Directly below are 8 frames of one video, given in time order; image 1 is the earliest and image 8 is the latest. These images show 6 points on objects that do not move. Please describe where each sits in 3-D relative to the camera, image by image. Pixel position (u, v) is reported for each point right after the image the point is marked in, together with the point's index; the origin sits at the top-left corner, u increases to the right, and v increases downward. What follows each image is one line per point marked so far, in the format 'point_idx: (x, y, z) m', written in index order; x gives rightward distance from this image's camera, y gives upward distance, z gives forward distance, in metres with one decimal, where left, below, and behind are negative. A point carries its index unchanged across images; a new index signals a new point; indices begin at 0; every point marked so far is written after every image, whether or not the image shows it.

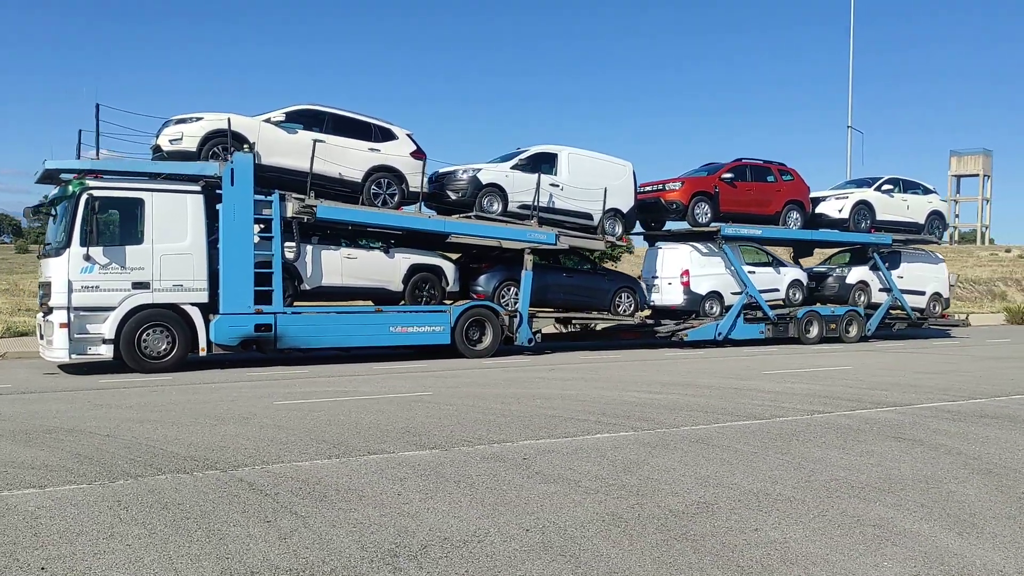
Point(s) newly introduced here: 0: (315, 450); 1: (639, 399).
0: (-1.5, -1.2, +7.0) m
1: (+1.4, -1.2, +10.2) m
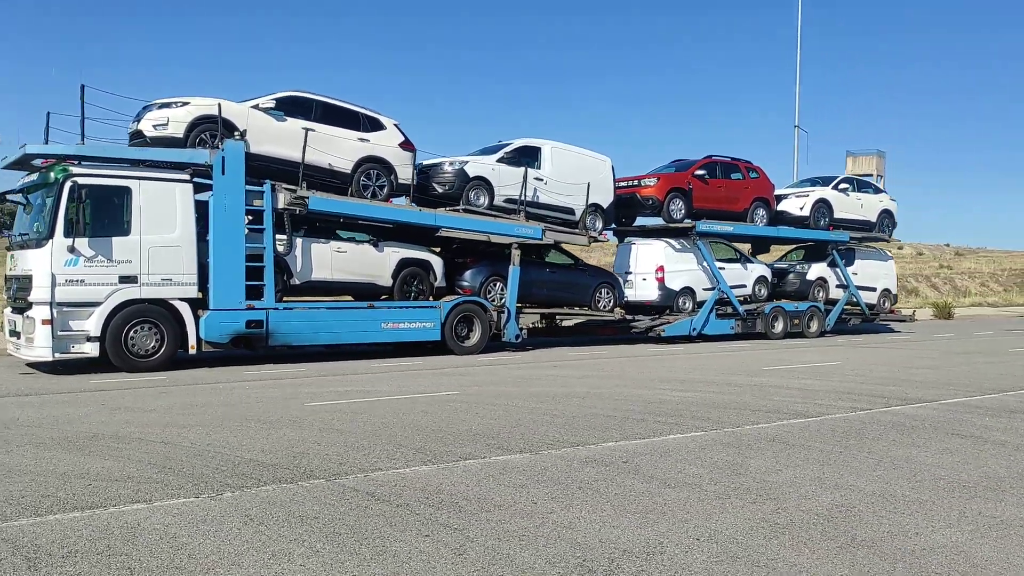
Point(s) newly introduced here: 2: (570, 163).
0: (-0.8, -1.2, +6.7) m
1: (+1.8, -1.2, +10.2) m
2: (+1.1, +2.4, +17.3) m
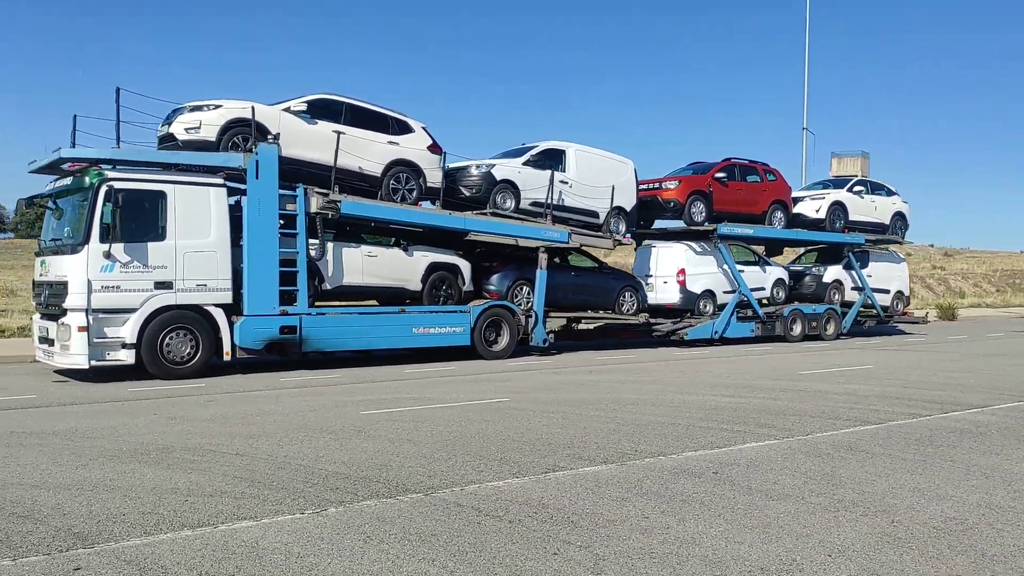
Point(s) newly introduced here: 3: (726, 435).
0: (-0.1, -1.3, +6.6) m
1: (+2.4, -1.3, +10.1) m
2: (+1.5, +2.3, +17.2) m
3: (+1.9, -1.3, +8.0) m
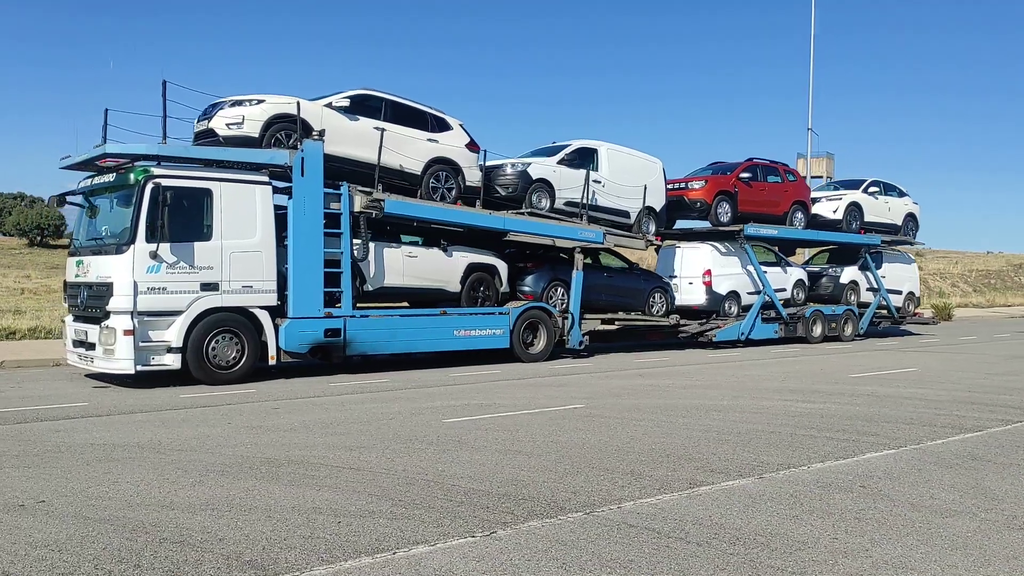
0: (+0.8, -1.3, +6.3) m
1: (+3.2, -1.3, +9.9) m
2: (+2.1, +2.3, +17.0) m
3: (+2.8, -1.3, +7.8) m
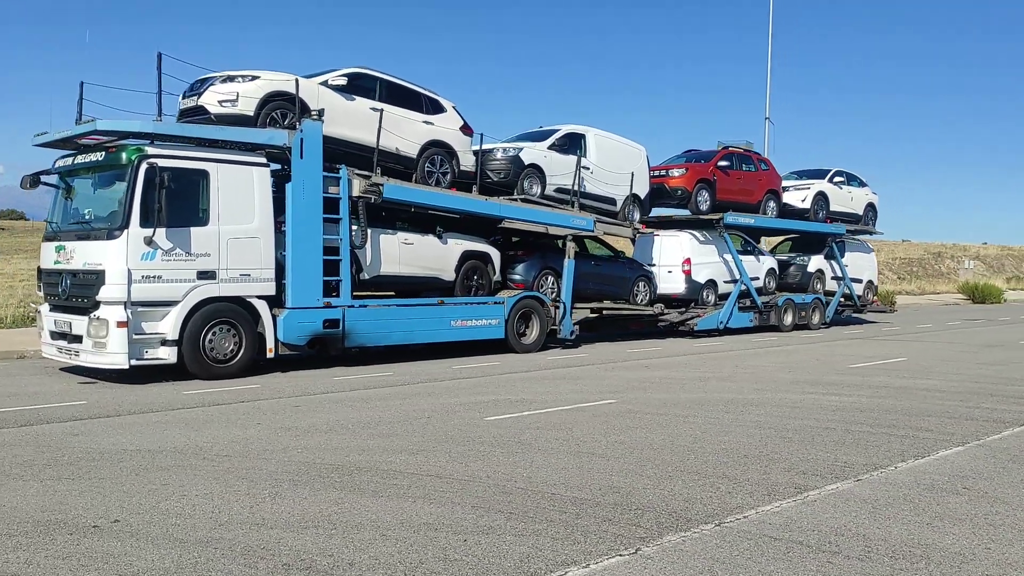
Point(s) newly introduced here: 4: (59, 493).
0: (+1.5, -1.3, +6.0) m
1: (+3.5, -1.2, +9.8) m
2: (+1.9, +2.5, +16.7) m
3: (+3.3, -1.3, +7.7) m
4: (-2.8, -1.3, +5.6) m
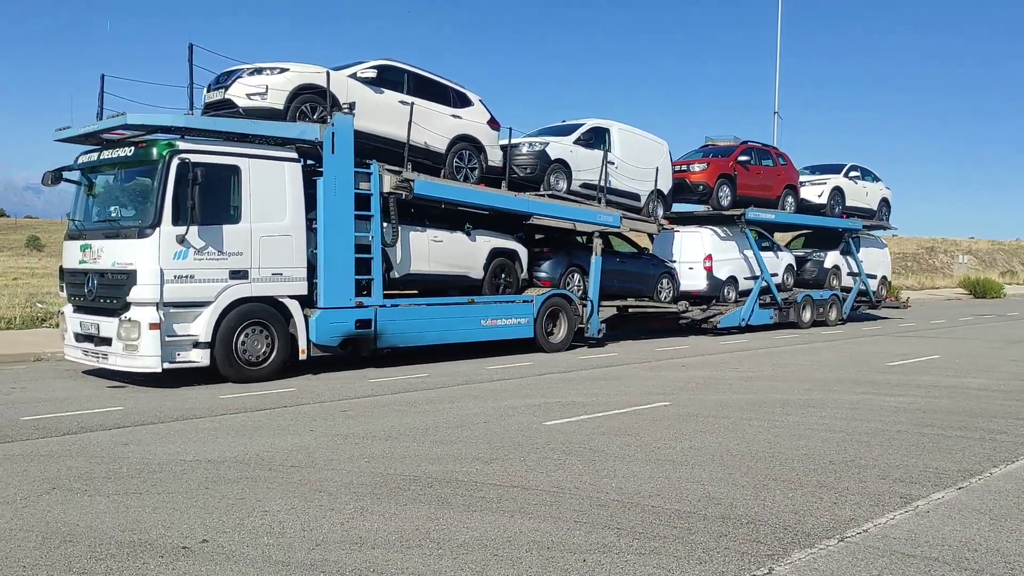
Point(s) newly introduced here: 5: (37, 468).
0: (+2.0, -1.3, +5.7) m
1: (+4.0, -1.2, +9.6) m
2: (+2.3, +2.5, +16.4) m
3: (+3.8, -1.3, +7.4) m
4: (-2.2, -1.3, +5.2) m
5: (-3.3, -1.2, +6.3) m
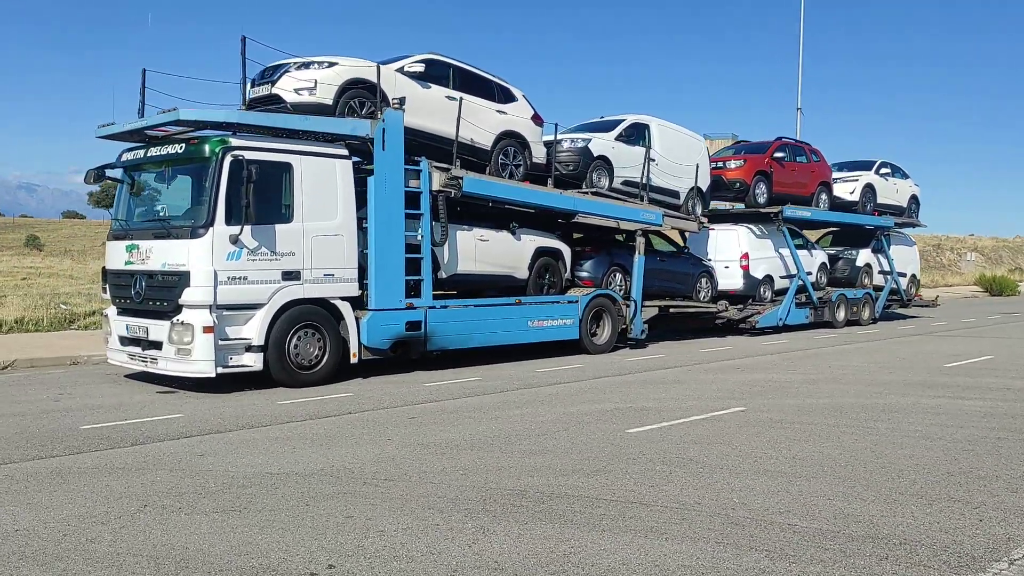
0: (+2.7, -1.3, +5.3) m
1: (+4.7, -1.2, +9.2) m
2: (+2.9, +2.6, +16.0) m
3: (+4.5, -1.3, +7.1) m
4: (-1.5, -1.3, +4.9) m
5: (-2.5, -1.3, +5.9) m
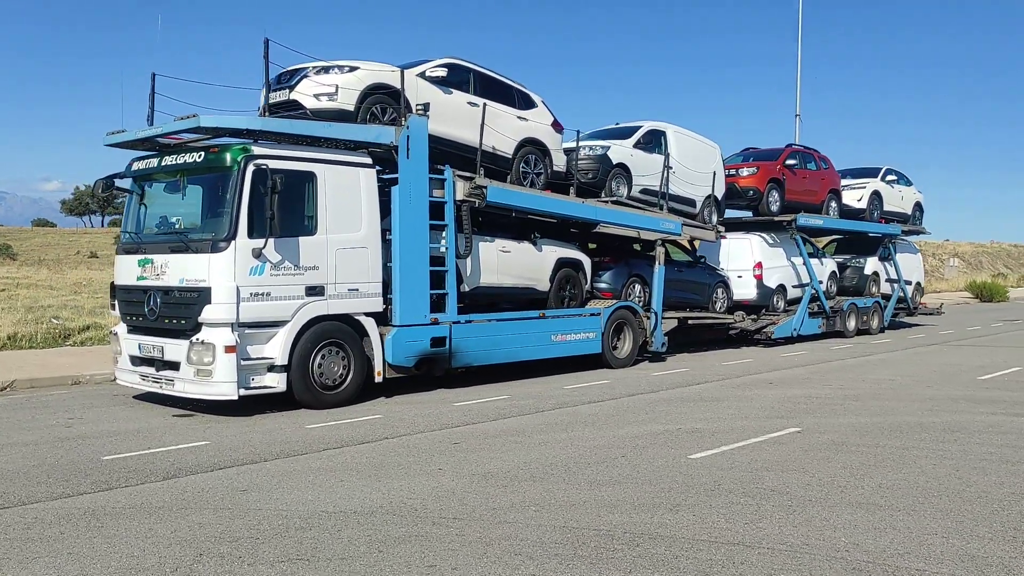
0: (+3.3, -1.4, +4.9) m
1: (+5.1, -1.3, +8.9) m
2: (+3.1, +2.4, +15.7) m
3: (+5.0, -1.4, +6.7) m
4: (-0.9, -1.4, +4.3) m
5: (-2.0, -1.4, +5.4) m
